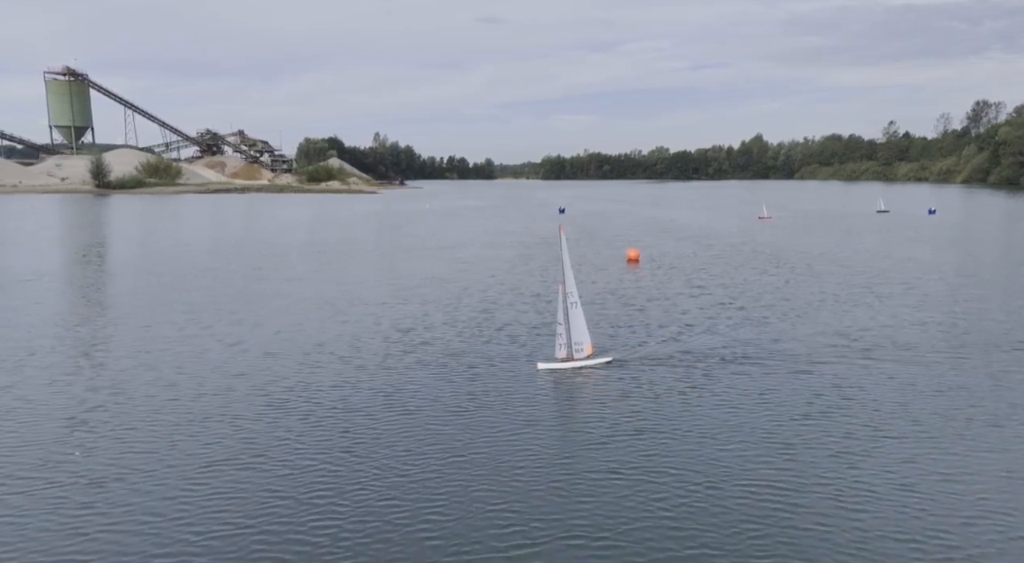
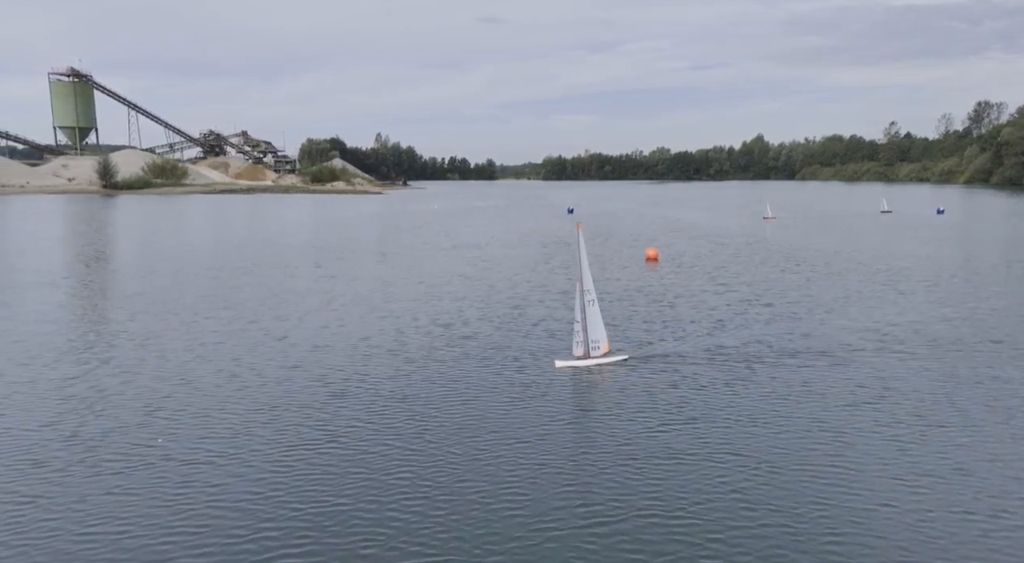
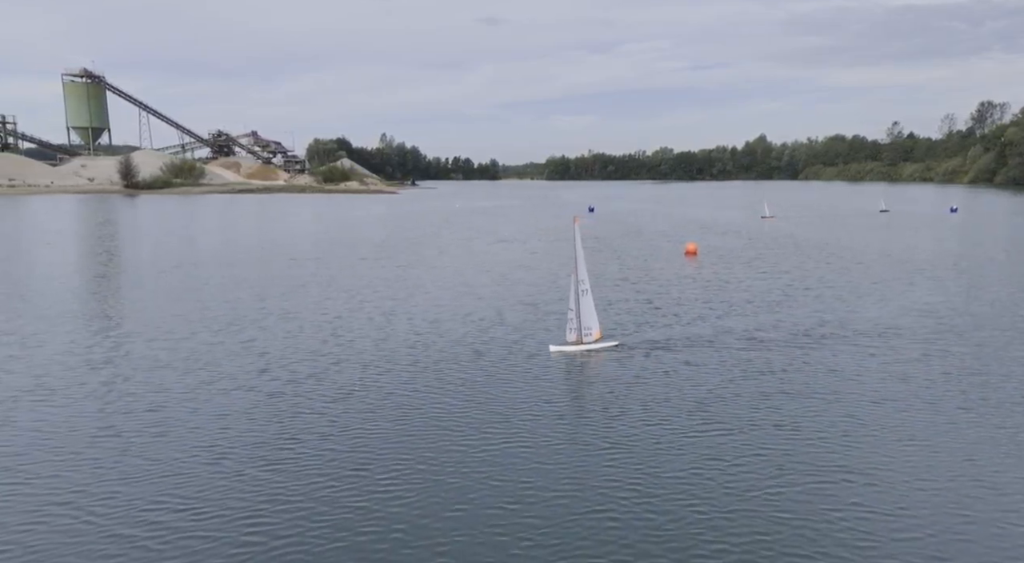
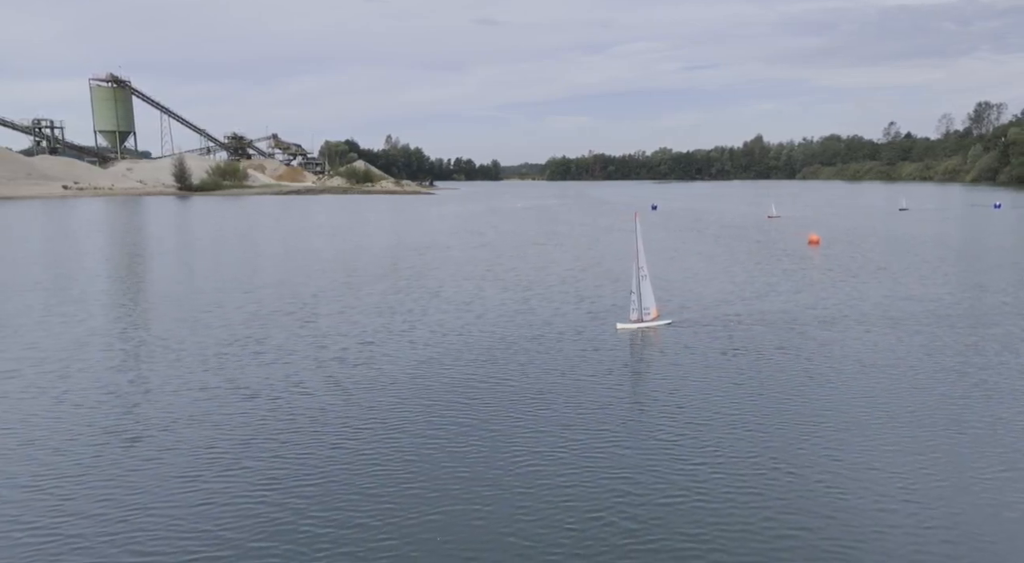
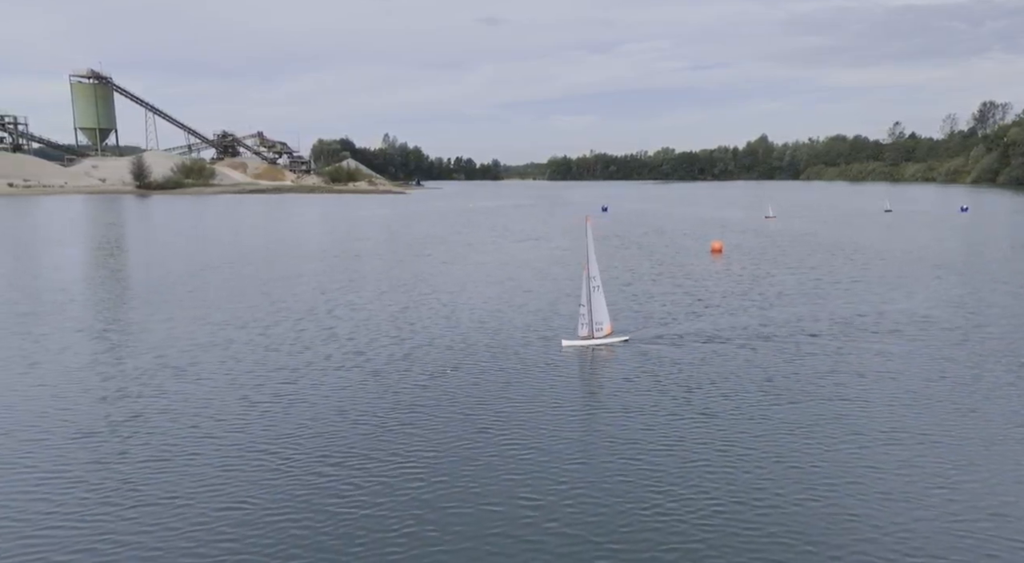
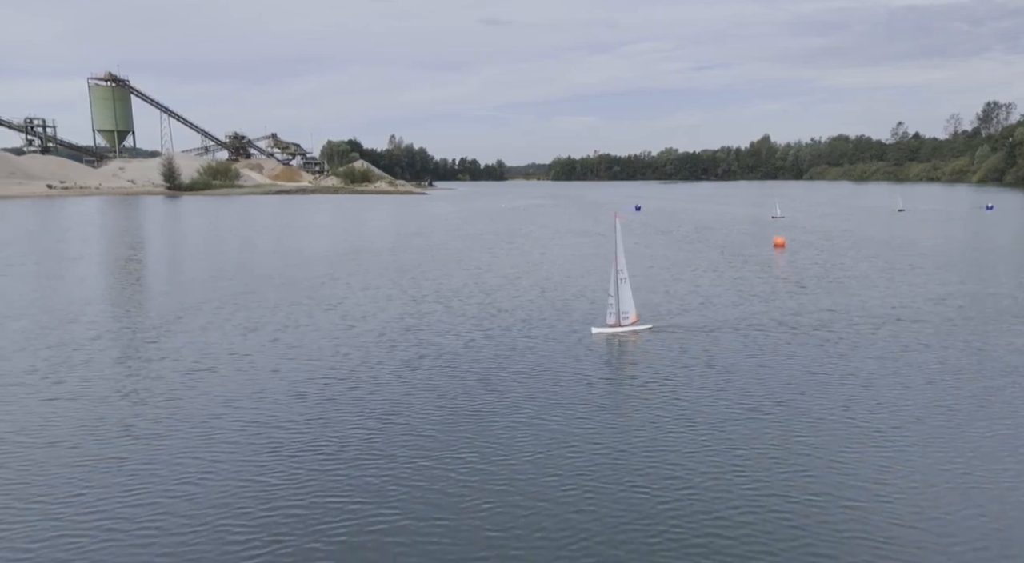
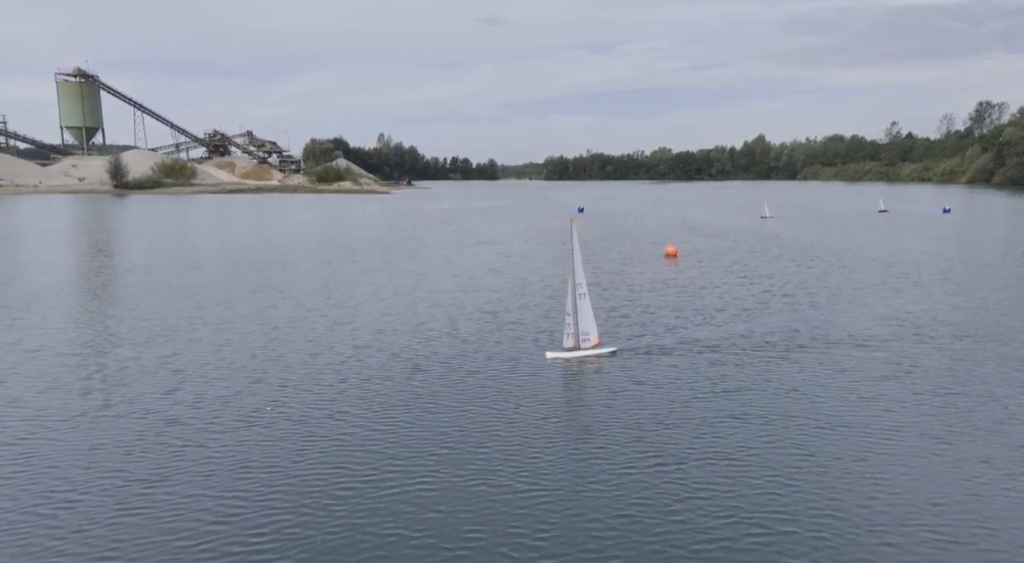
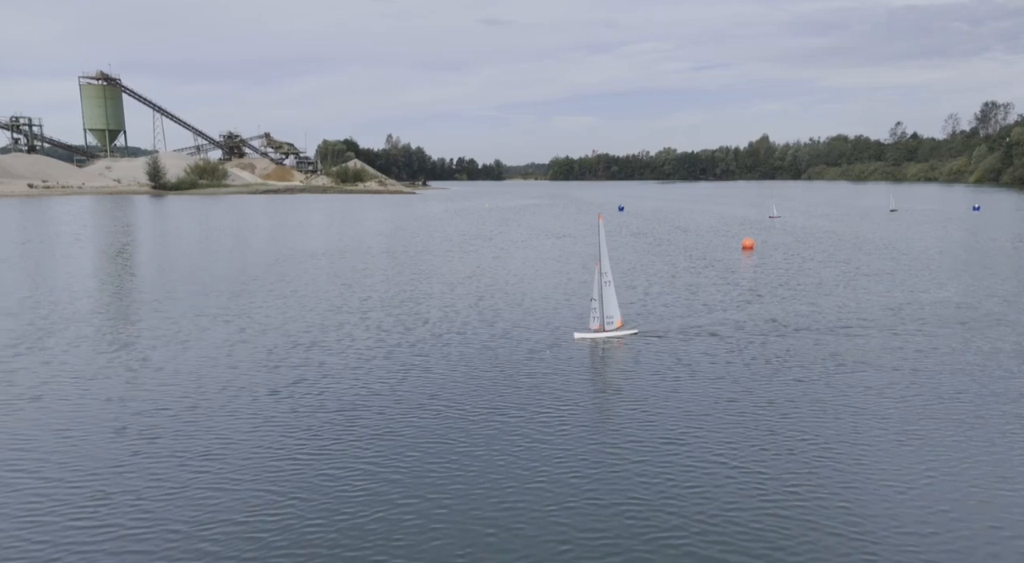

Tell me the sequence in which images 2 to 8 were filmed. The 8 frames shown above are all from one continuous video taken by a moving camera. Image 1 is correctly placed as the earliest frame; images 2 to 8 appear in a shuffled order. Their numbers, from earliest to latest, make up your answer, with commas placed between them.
2, 7, 3, 5, 8, 6, 4
